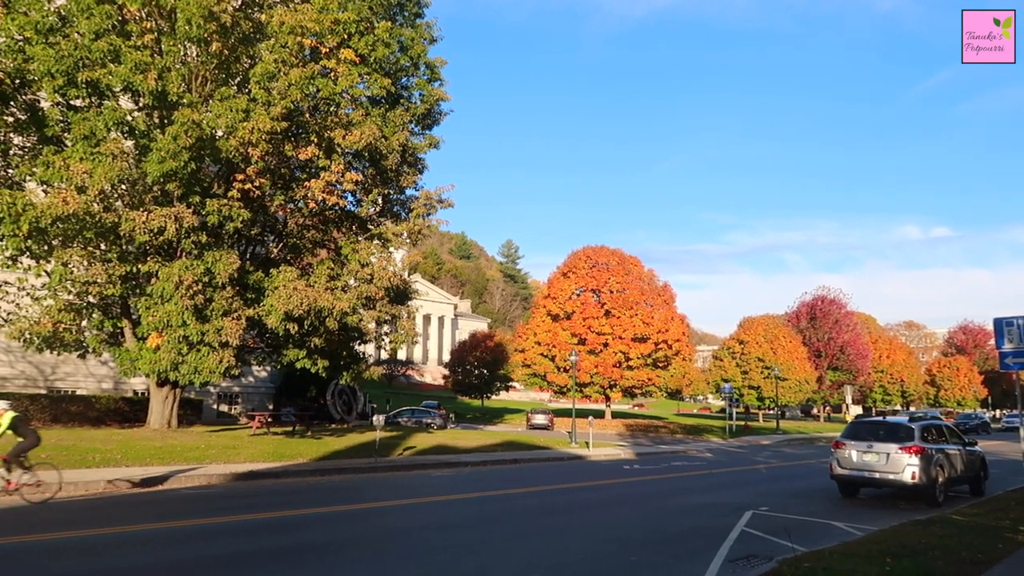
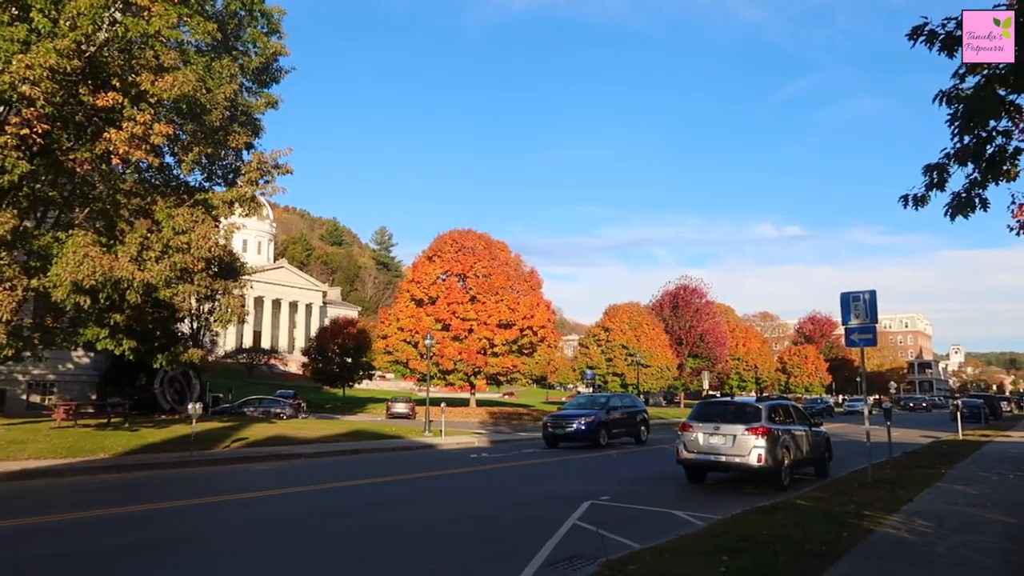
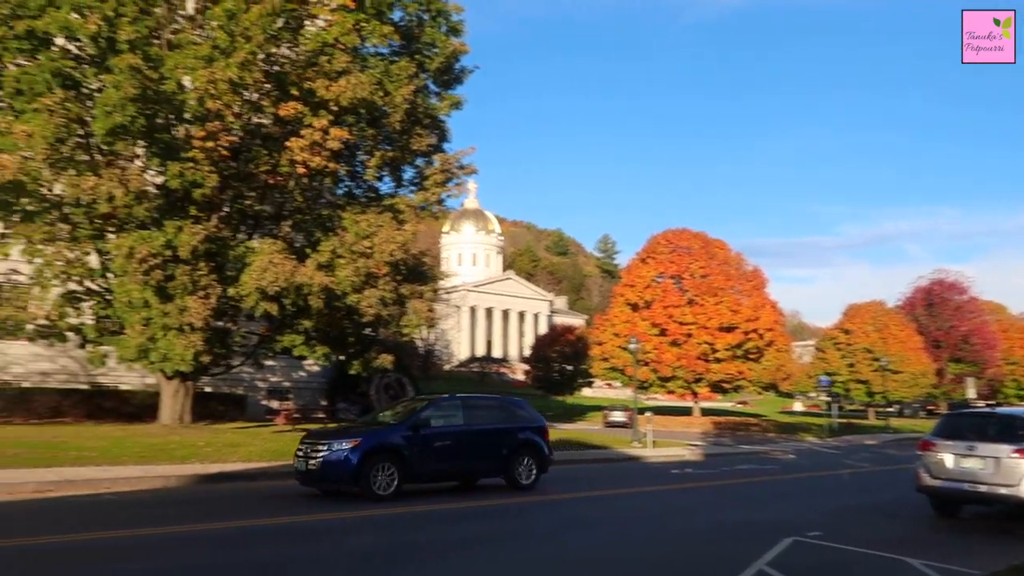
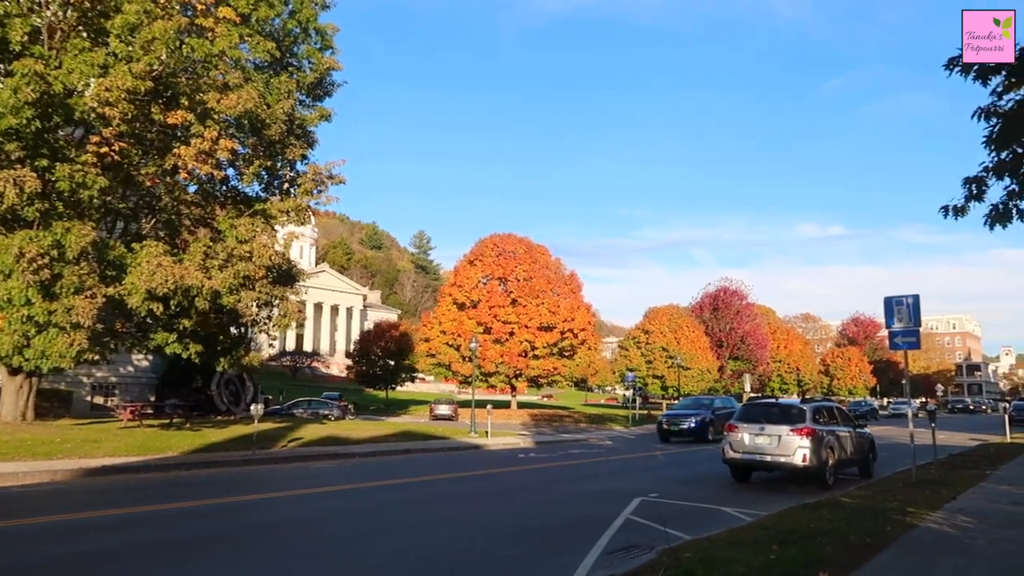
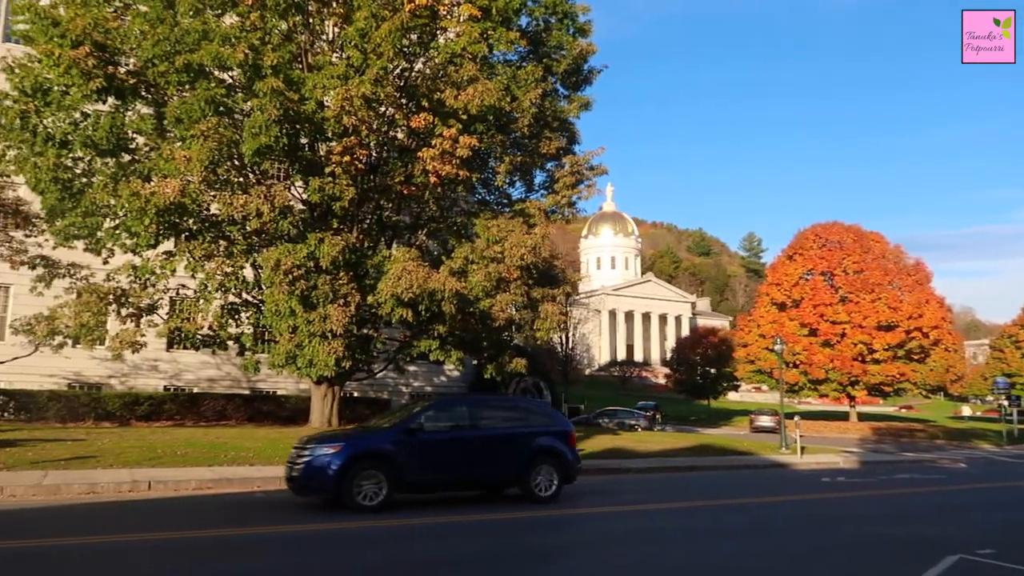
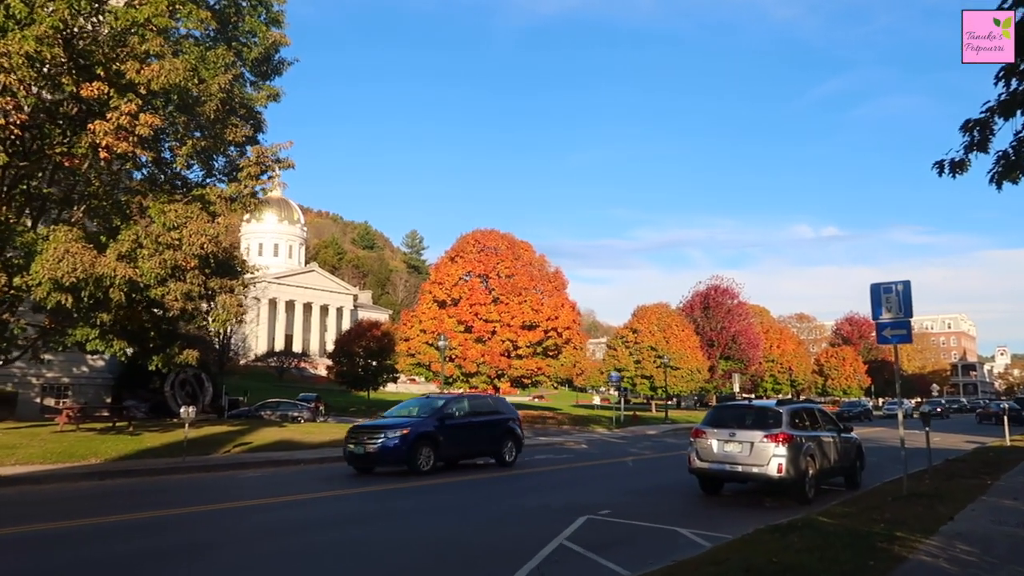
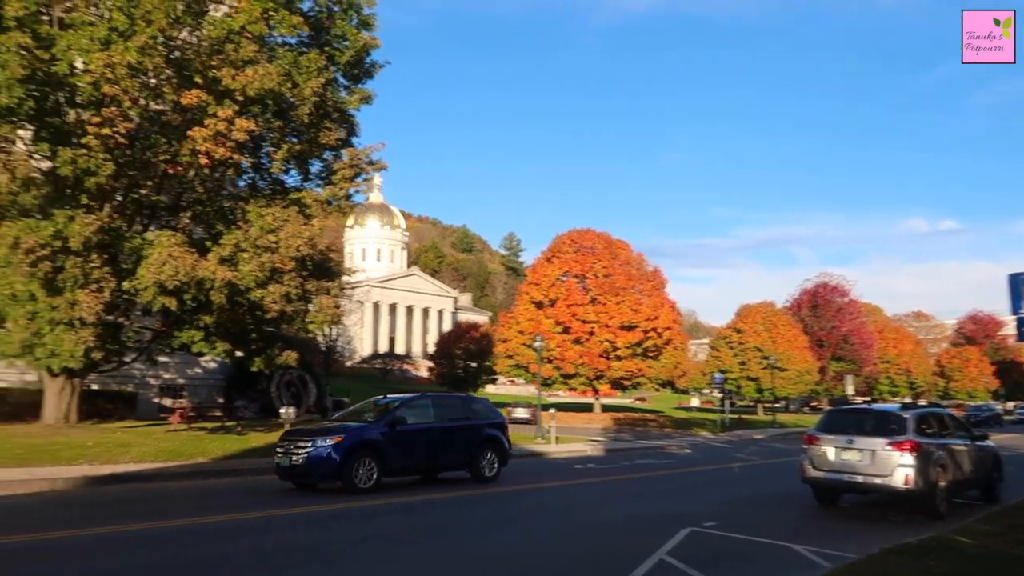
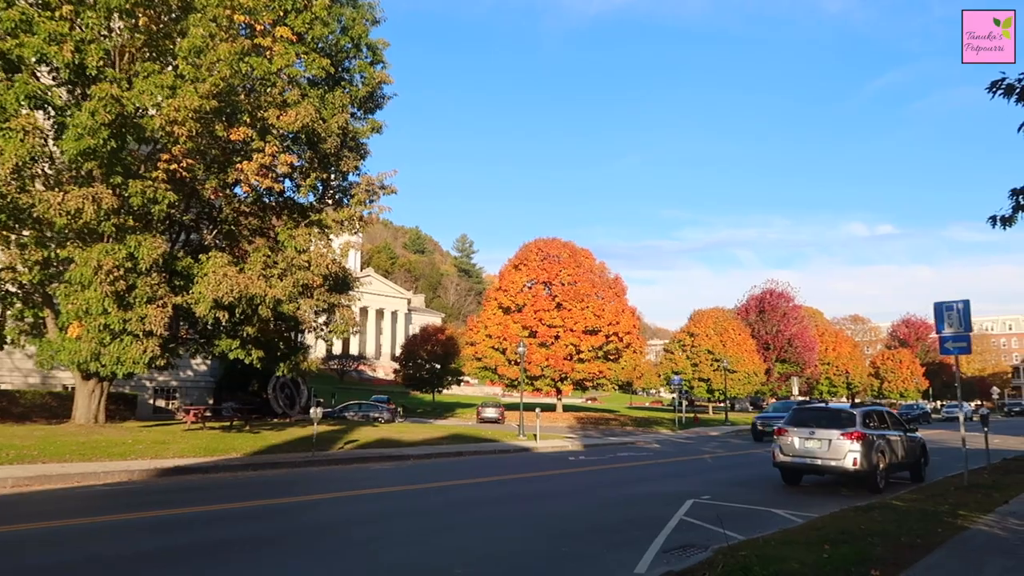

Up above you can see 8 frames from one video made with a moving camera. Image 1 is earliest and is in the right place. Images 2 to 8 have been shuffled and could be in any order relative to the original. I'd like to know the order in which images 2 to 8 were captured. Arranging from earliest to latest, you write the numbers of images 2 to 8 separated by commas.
8, 4, 2, 6, 7, 3, 5
